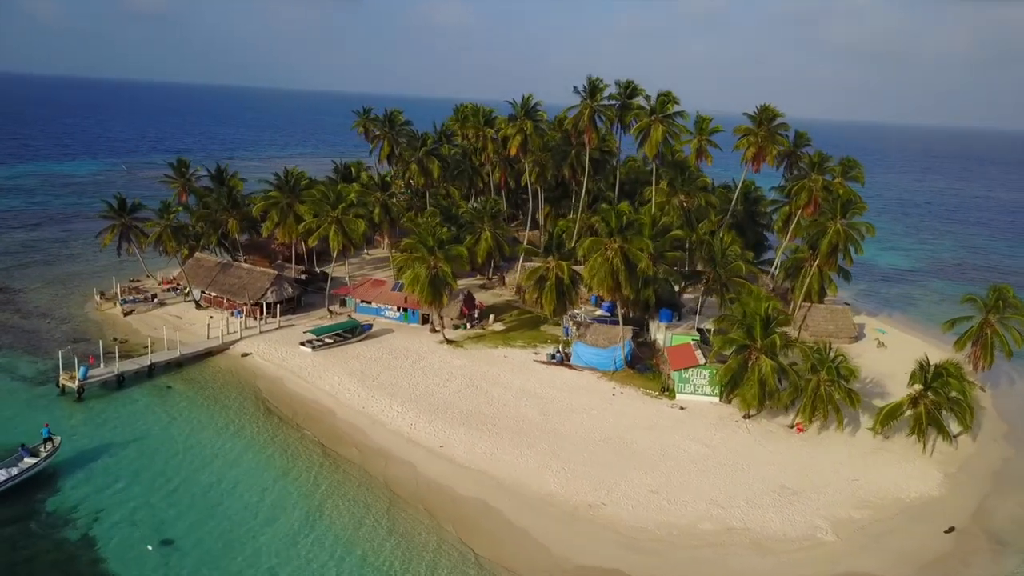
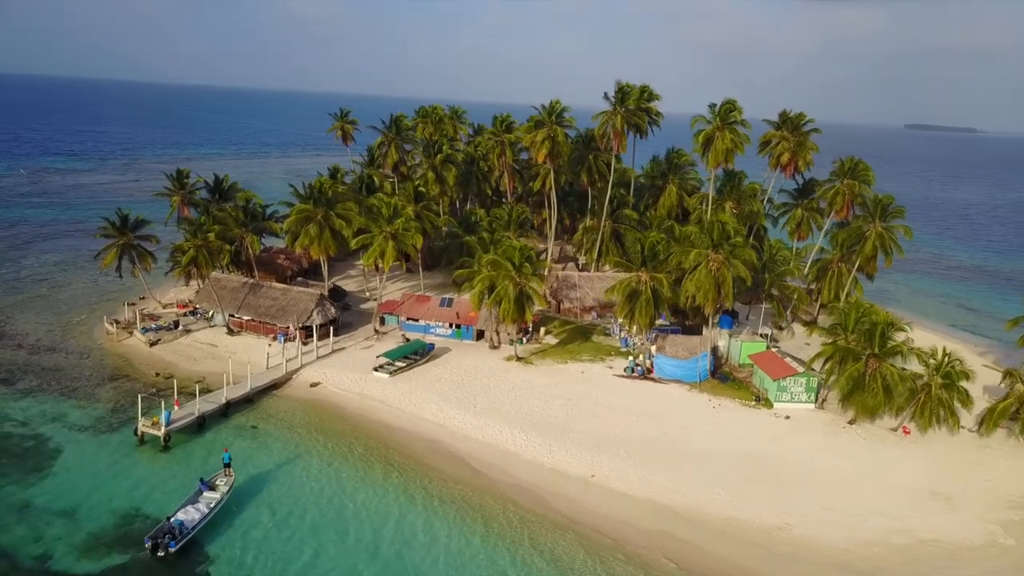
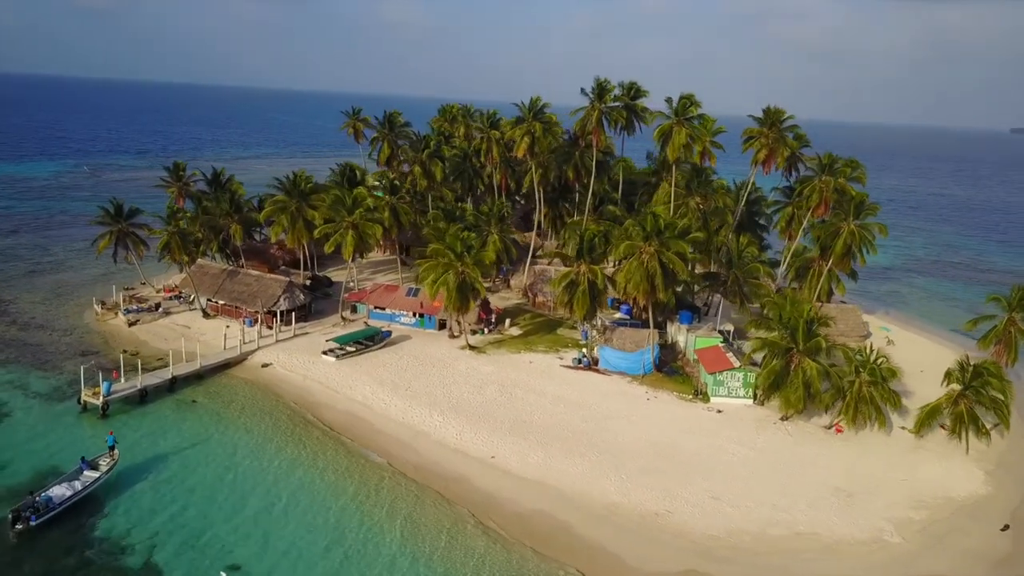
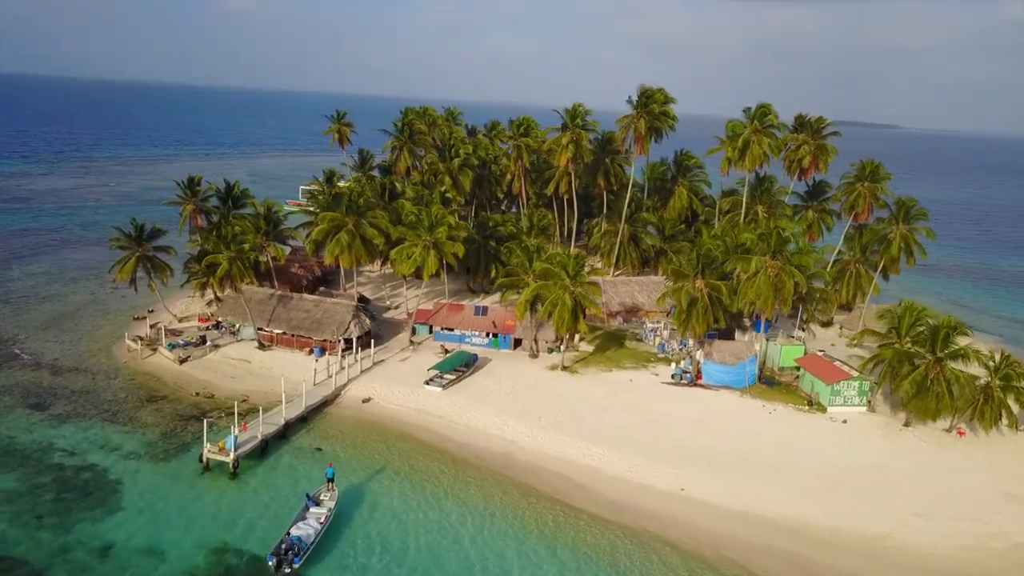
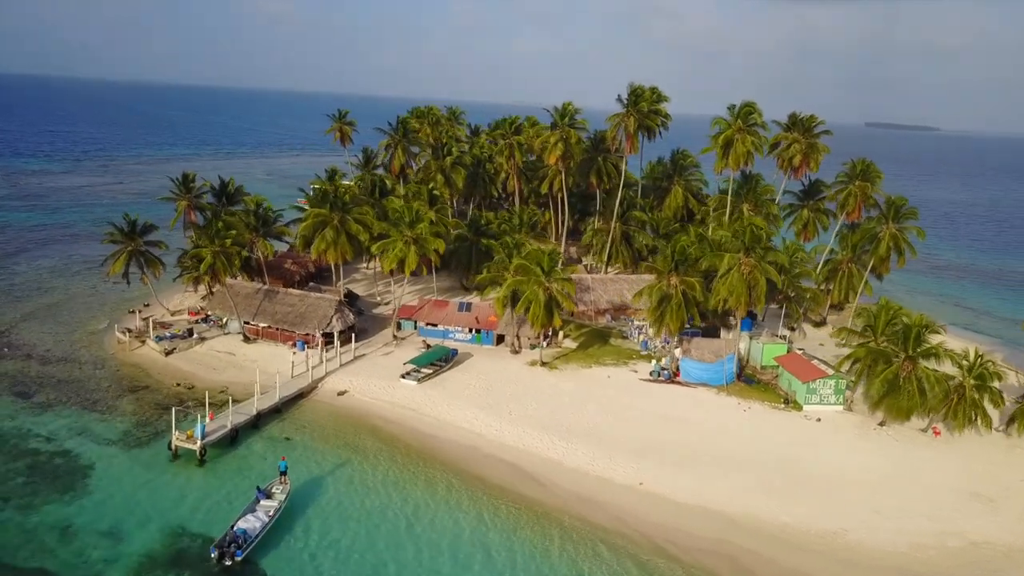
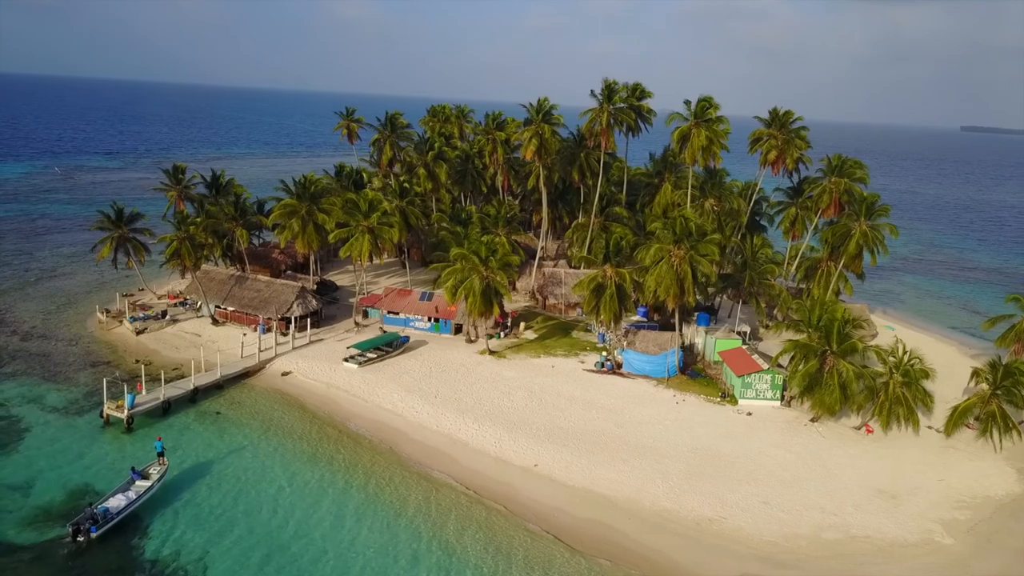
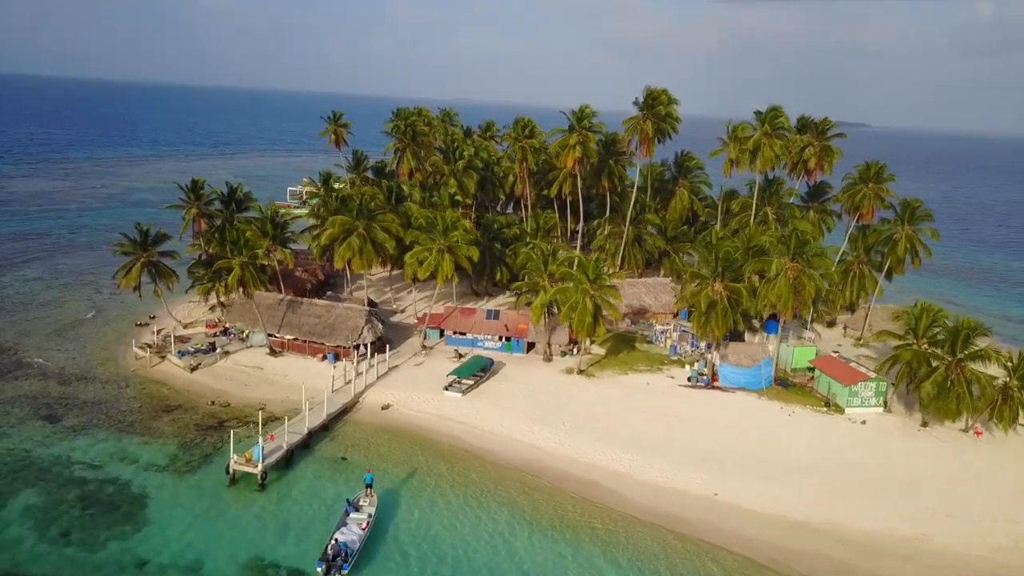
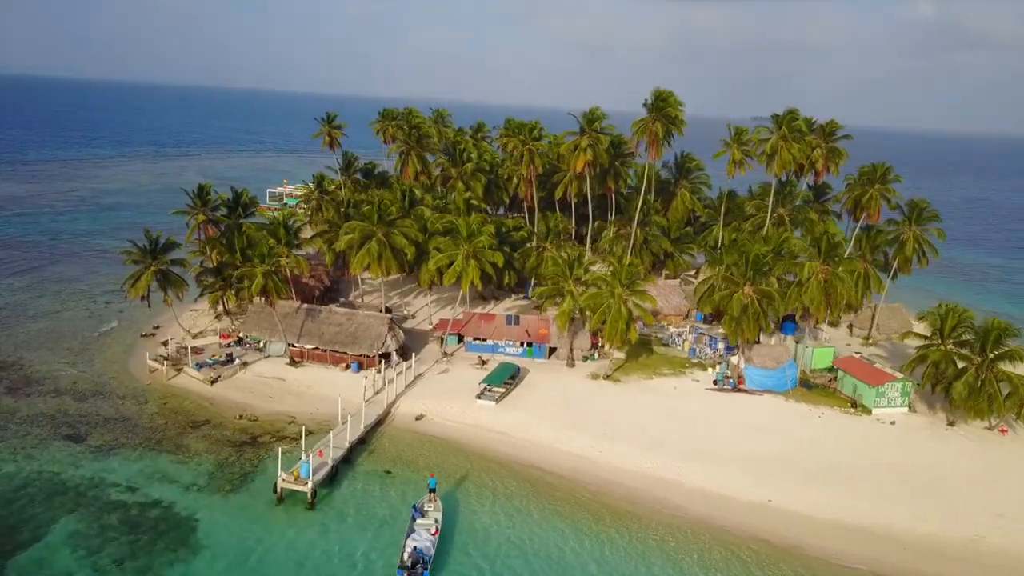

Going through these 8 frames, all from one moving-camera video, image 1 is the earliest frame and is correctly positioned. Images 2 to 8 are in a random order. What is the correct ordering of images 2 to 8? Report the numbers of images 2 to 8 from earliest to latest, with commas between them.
3, 6, 2, 5, 4, 7, 8
